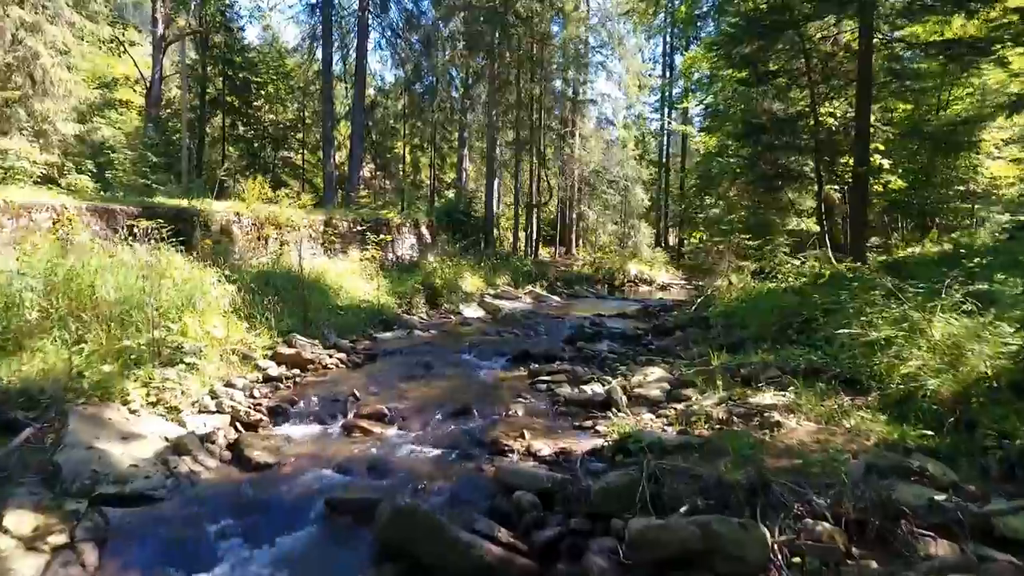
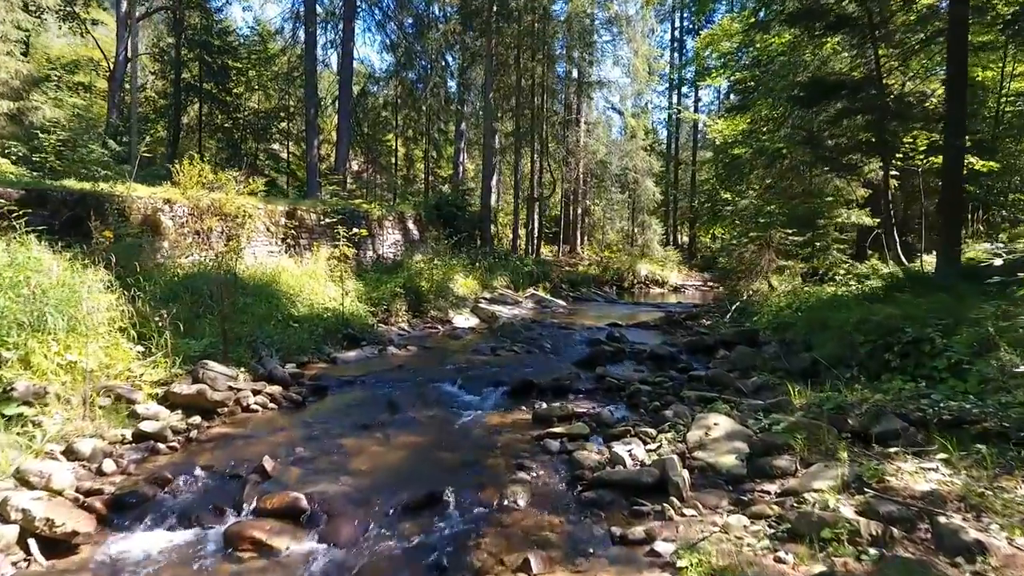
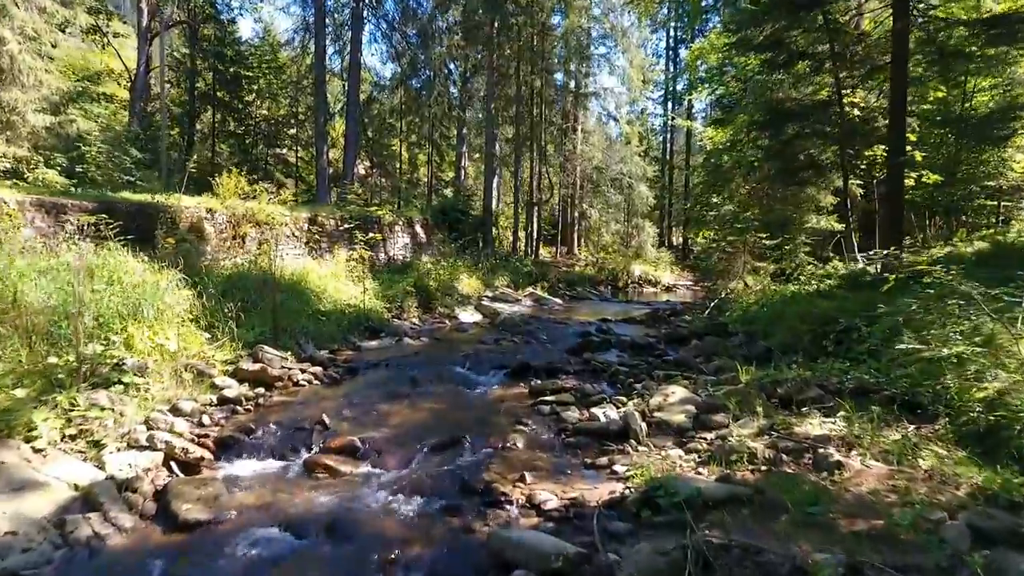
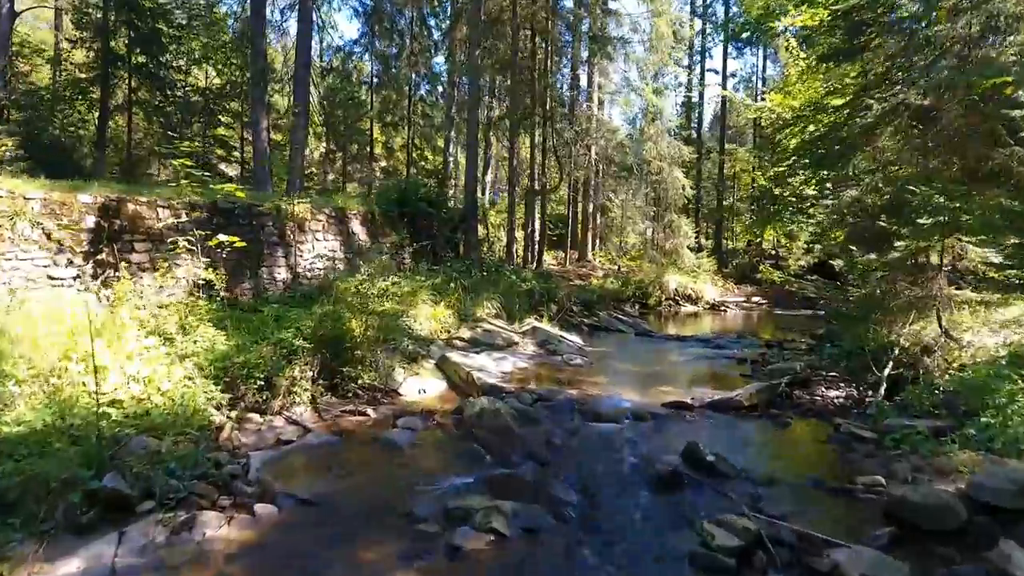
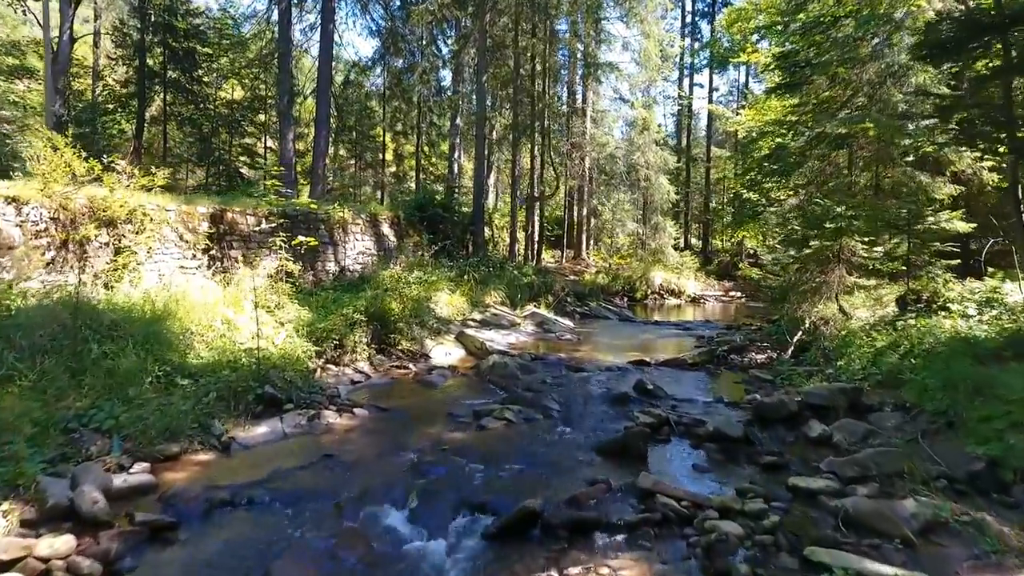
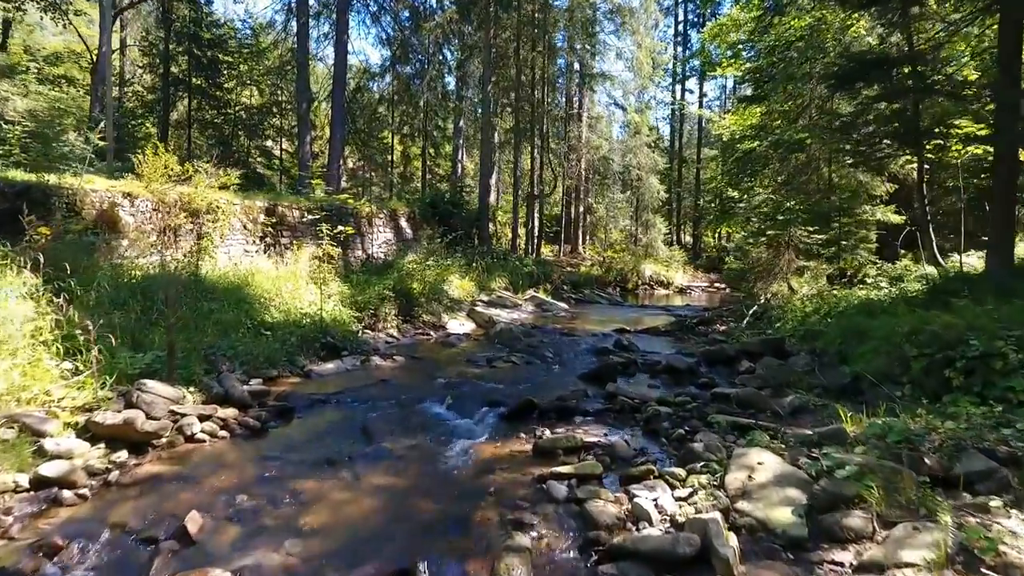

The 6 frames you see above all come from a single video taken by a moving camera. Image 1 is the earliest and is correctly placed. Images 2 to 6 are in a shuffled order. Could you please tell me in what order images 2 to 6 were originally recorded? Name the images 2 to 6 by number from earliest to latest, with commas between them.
3, 2, 6, 5, 4
